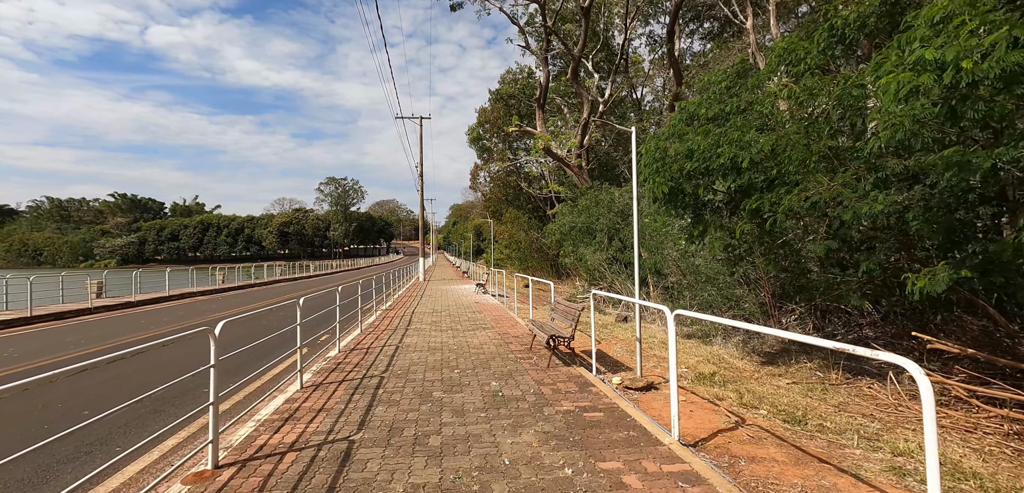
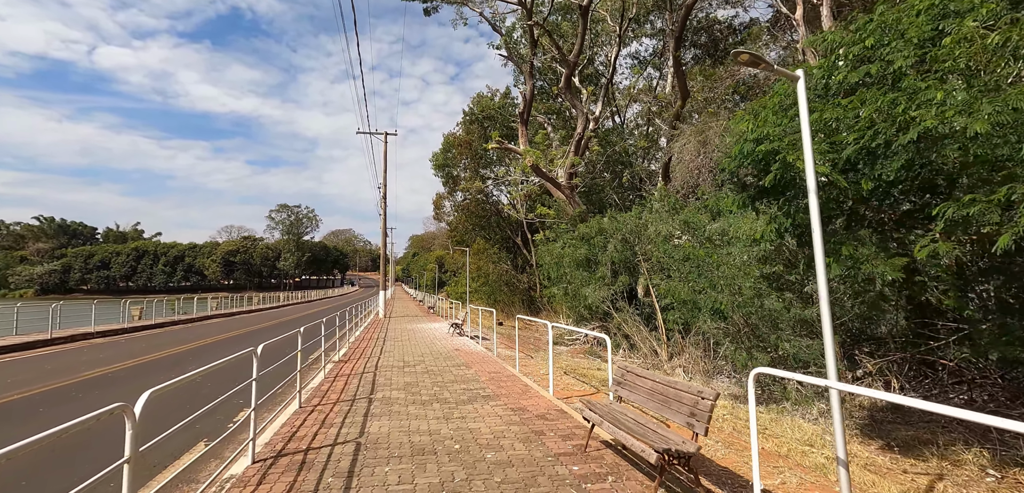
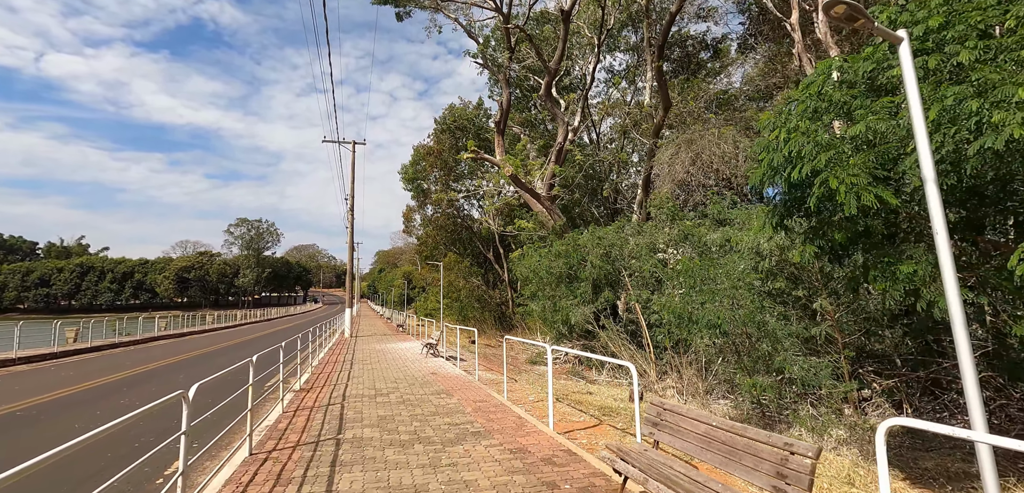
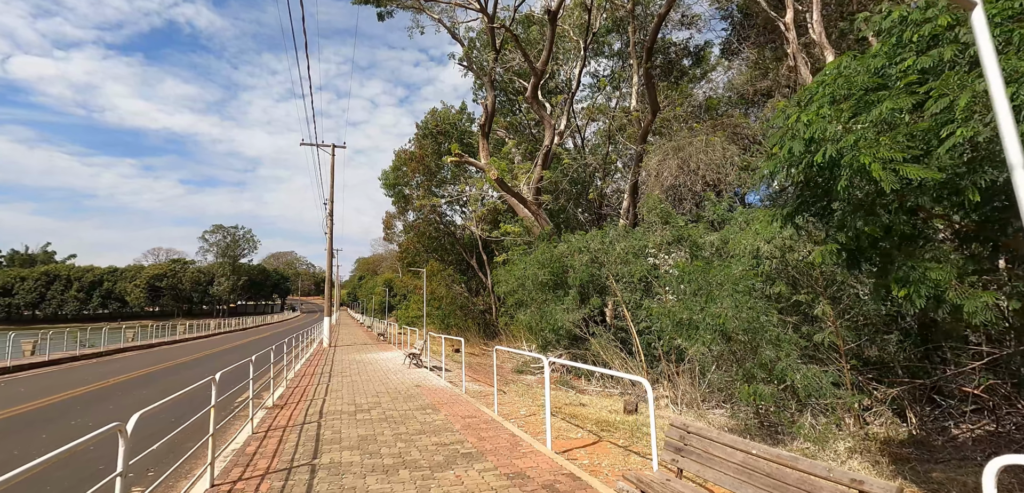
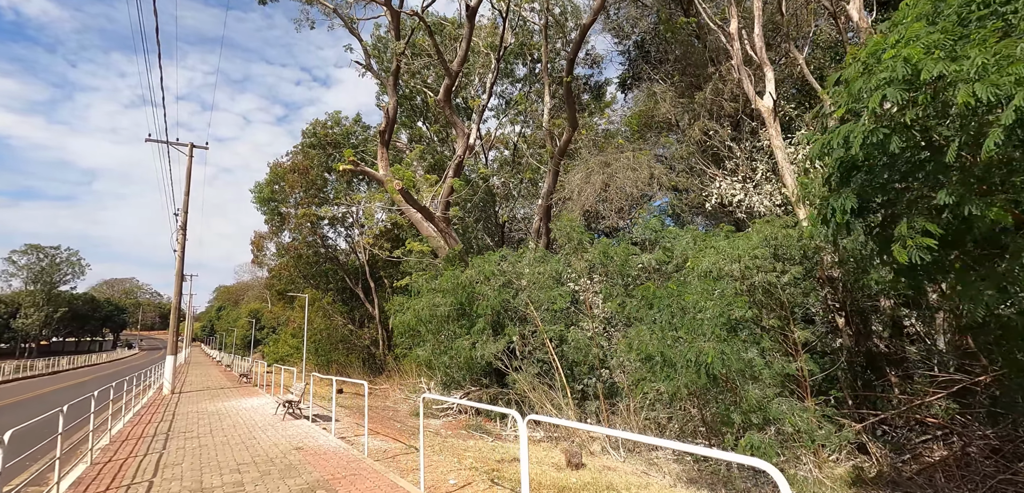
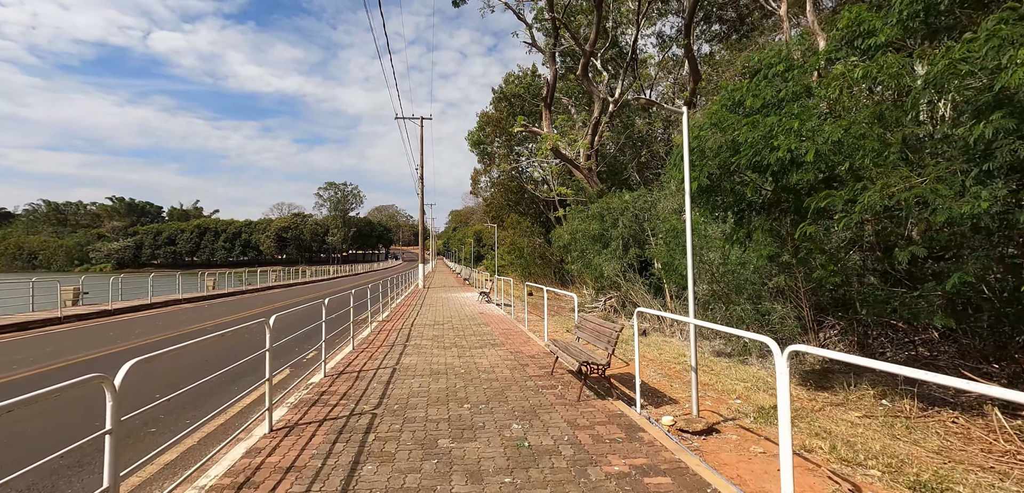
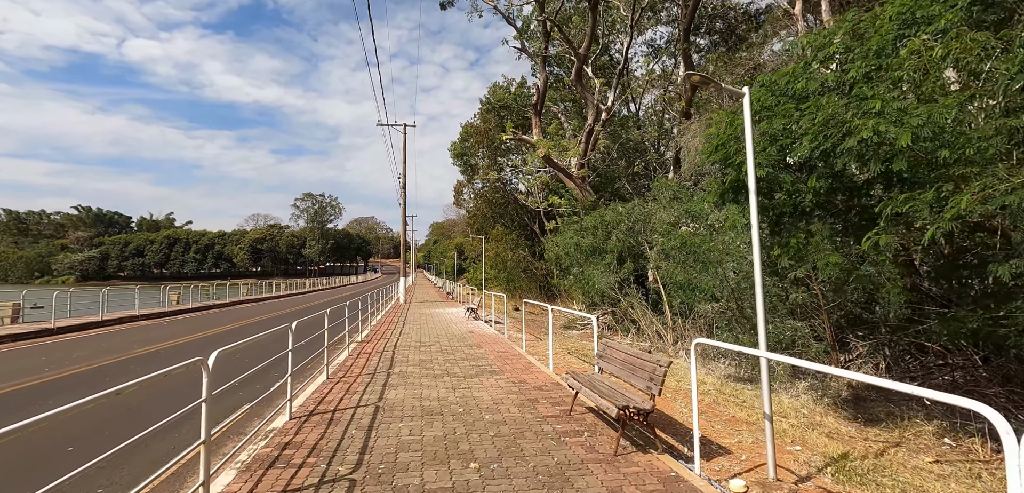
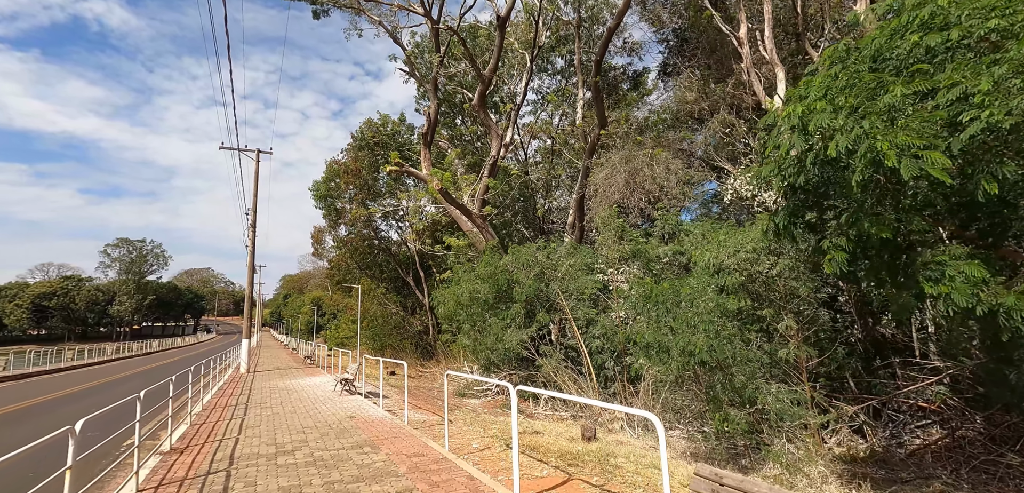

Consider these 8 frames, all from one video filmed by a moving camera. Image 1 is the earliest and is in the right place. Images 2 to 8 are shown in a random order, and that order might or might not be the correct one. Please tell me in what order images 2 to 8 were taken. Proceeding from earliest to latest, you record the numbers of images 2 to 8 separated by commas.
6, 7, 2, 3, 4, 8, 5
